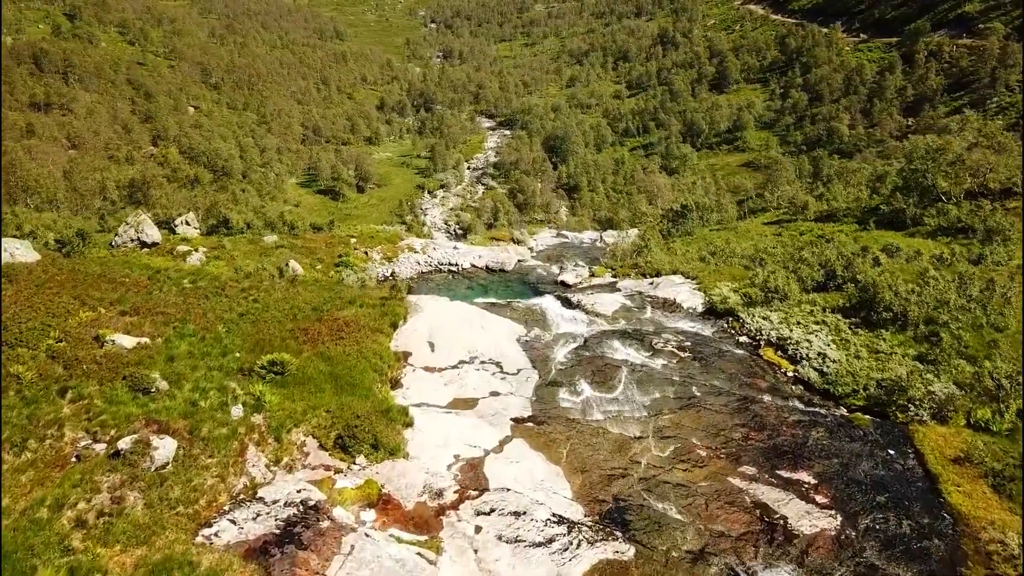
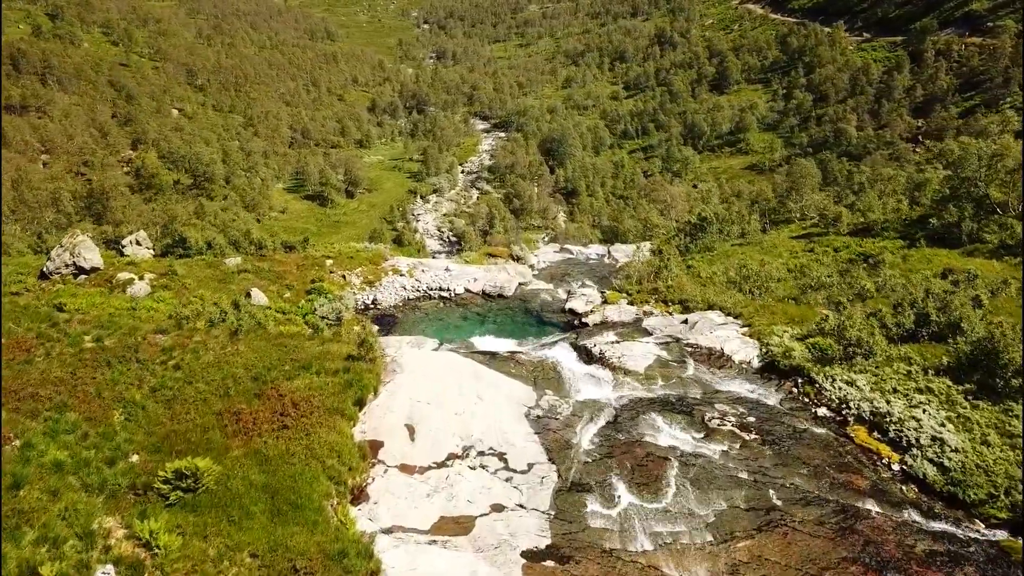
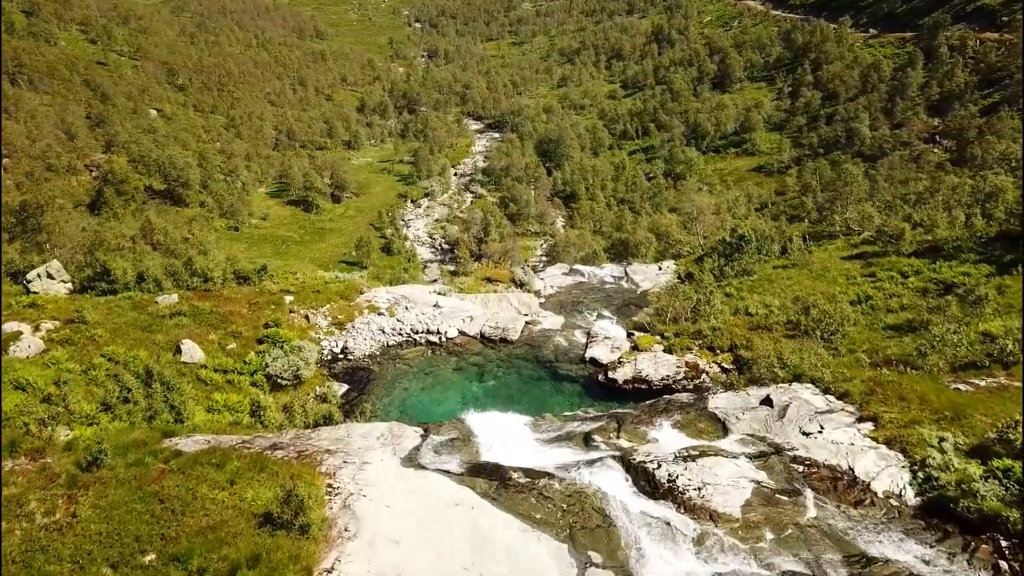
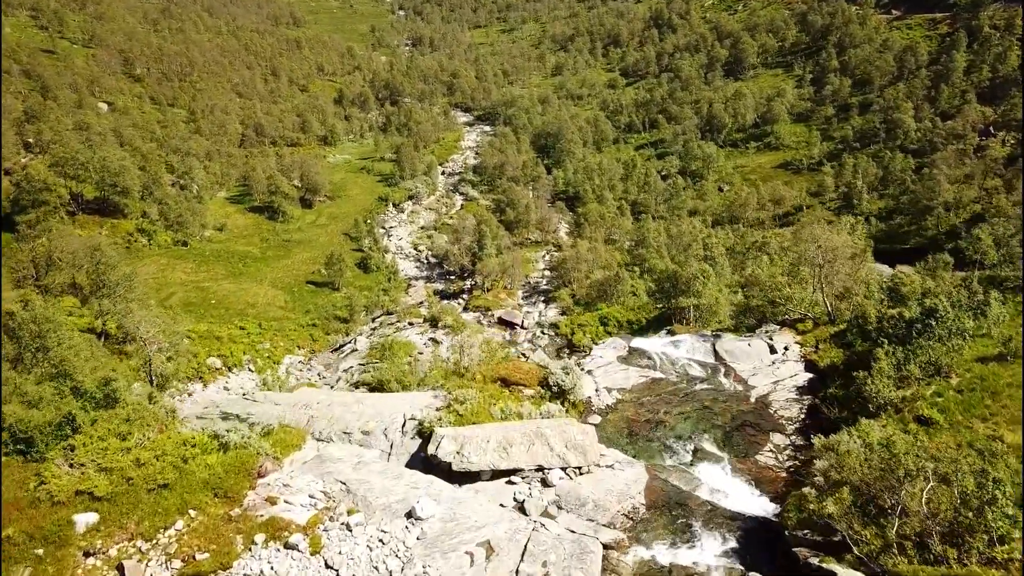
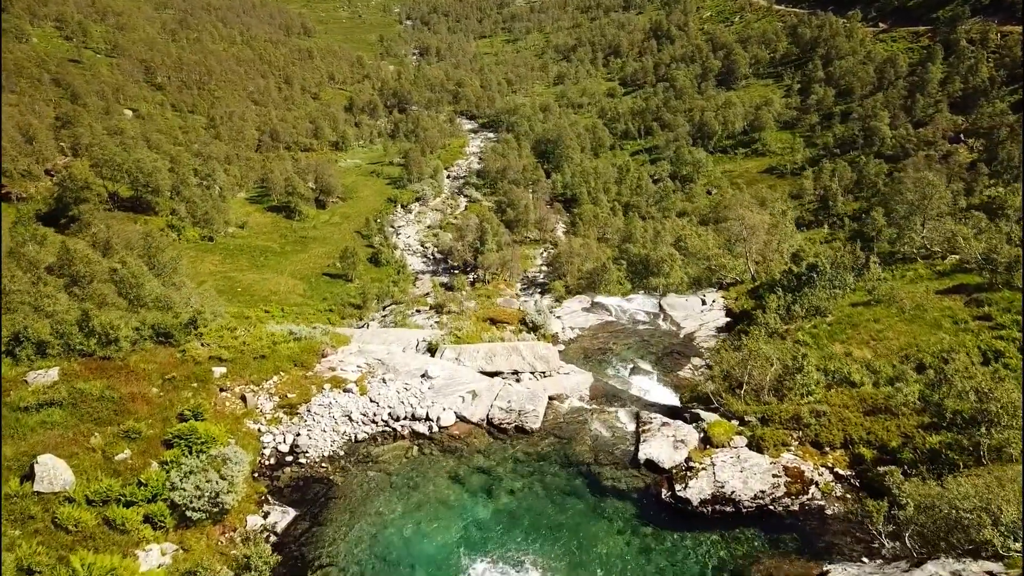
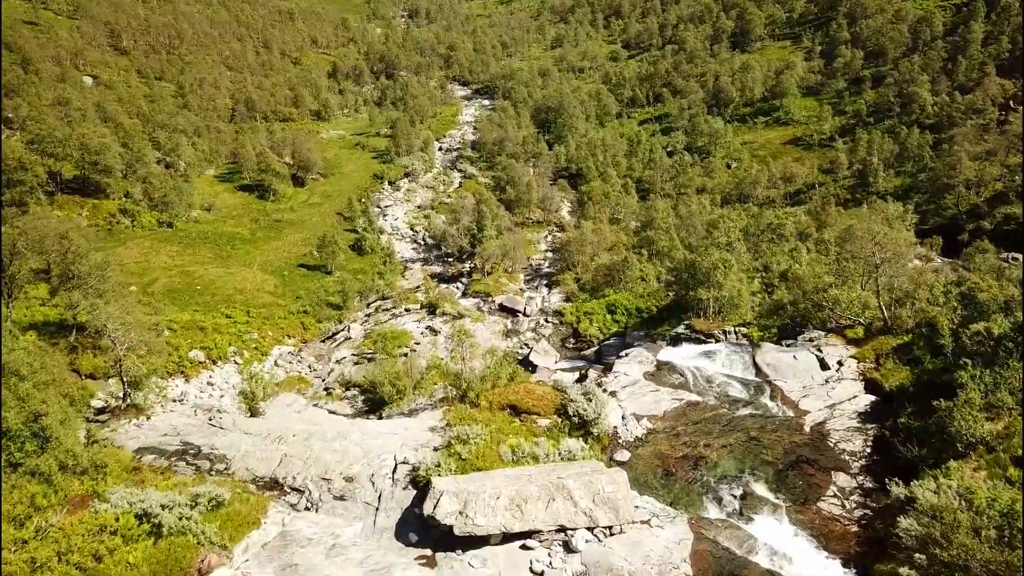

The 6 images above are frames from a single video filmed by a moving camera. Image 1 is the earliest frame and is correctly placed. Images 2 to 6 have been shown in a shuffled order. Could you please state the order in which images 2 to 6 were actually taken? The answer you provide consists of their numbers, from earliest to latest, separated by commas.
2, 3, 5, 4, 6
